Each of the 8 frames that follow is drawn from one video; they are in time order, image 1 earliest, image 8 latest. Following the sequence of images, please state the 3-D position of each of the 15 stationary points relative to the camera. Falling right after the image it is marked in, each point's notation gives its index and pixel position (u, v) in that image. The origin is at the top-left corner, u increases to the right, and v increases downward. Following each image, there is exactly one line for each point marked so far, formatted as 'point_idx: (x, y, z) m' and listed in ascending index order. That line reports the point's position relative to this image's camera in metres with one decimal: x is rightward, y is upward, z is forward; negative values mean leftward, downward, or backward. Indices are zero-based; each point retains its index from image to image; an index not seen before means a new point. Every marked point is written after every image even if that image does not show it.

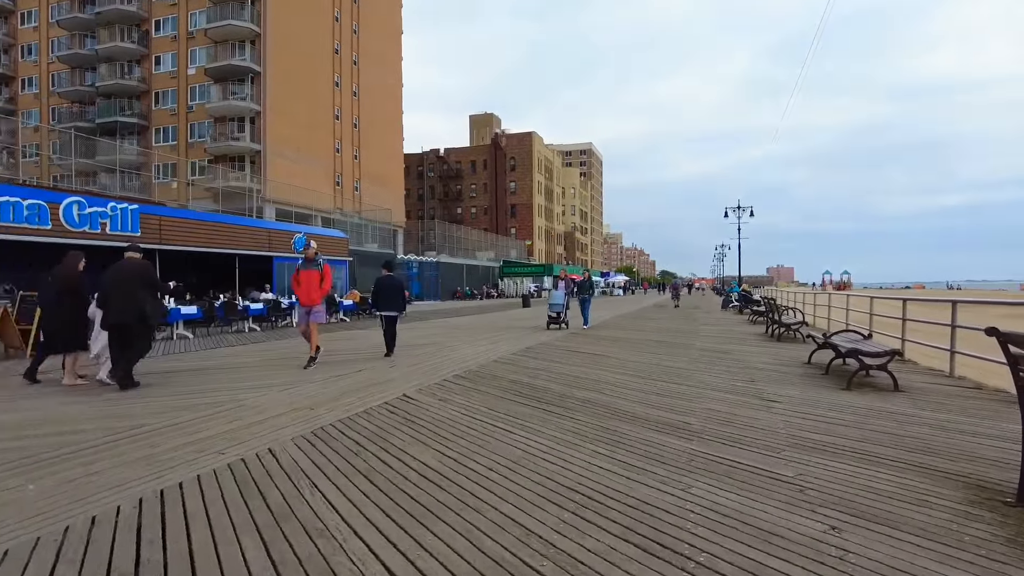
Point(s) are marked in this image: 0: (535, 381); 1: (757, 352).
0: (+0.2, -1.1, +7.5) m
1: (+4.0, -1.0, +10.5) m
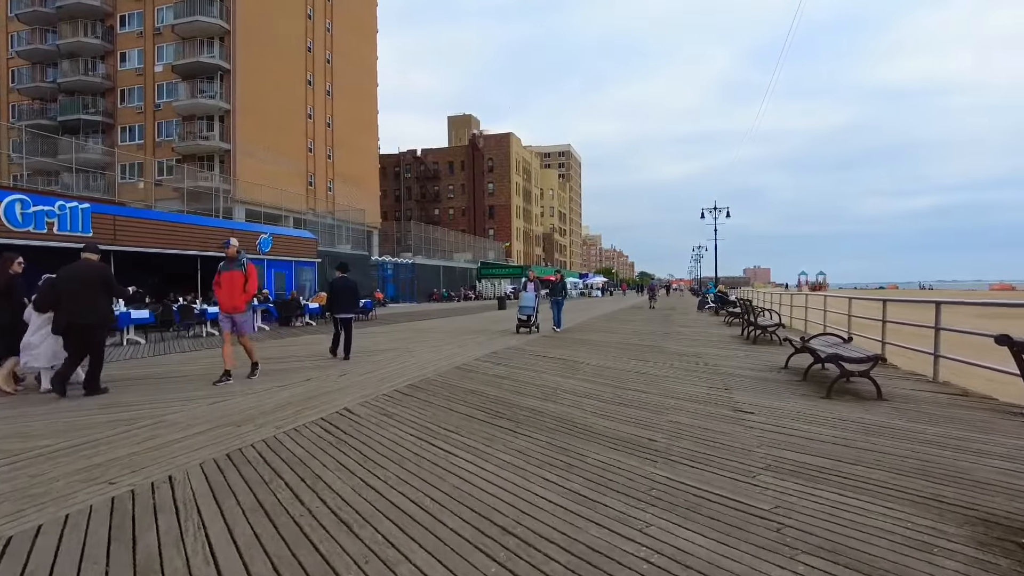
0: (-0.2, -1.1, +6.9) m
1: (+3.5, -1.1, +10.1) m
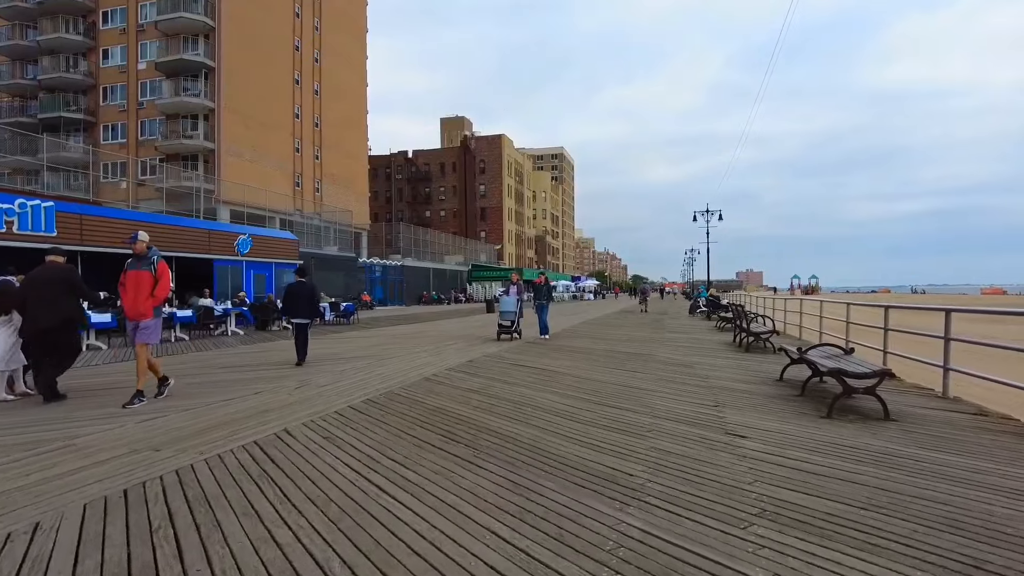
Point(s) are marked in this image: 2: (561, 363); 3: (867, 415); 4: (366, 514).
0: (-0.5, -1.1, +6.2) m
1: (+3.1, -1.1, +9.4) m
2: (+0.8, -1.2, +10.1) m
3: (+3.0, -1.1, +5.5) m
4: (-0.7, -1.2, +3.3) m
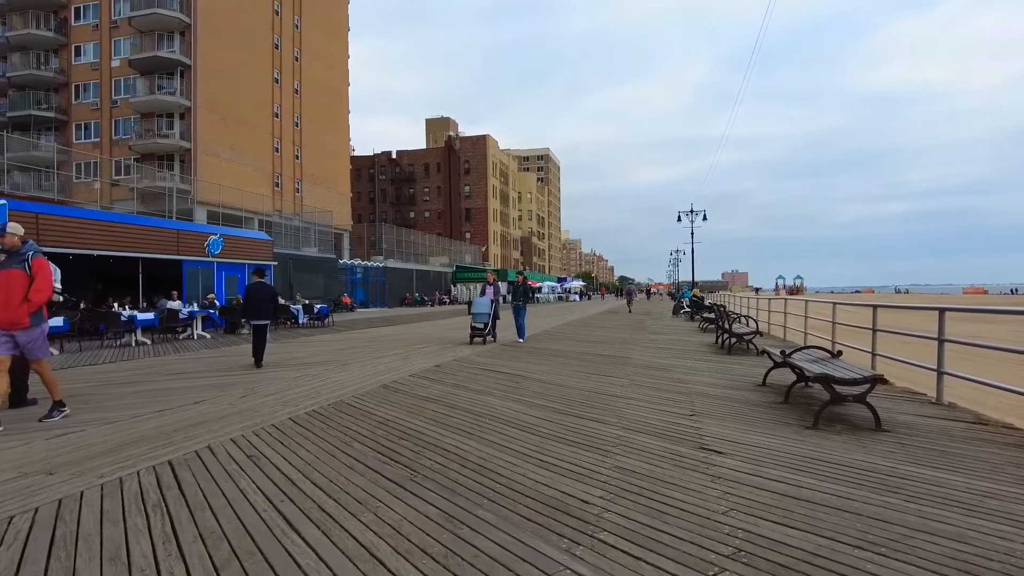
0: (-0.9, -1.1, +5.7) m
1: (+2.7, -1.1, +8.9) m
2: (+0.3, -1.2, +9.5) m
3: (+2.7, -1.1, +5.0) m
4: (-1.1, -1.1, +2.7) m
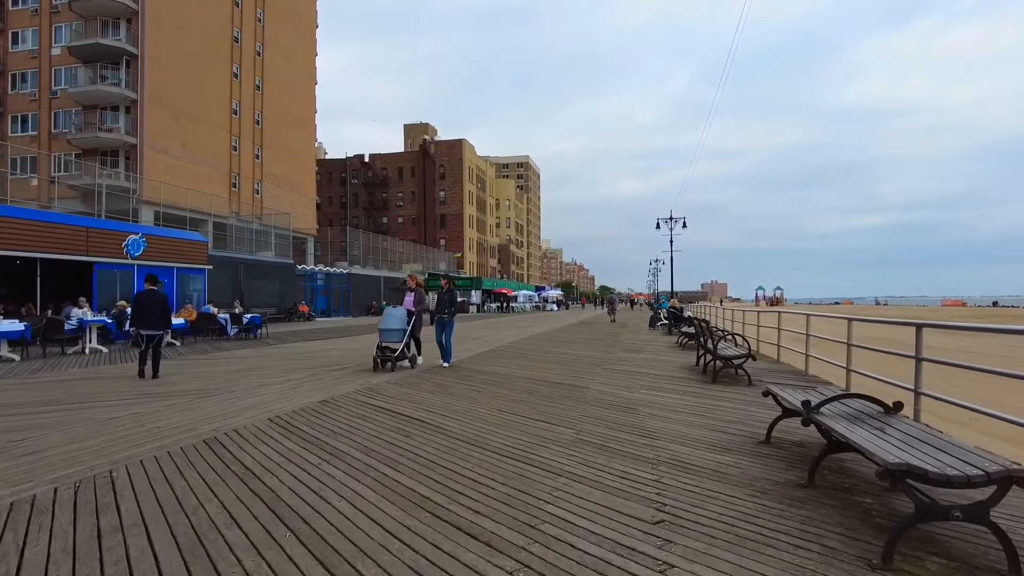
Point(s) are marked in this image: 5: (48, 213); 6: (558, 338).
0: (-1.8, -1.2, +3.2) m
1: (+1.8, -1.2, +6.6) m
2: (-0.6, -1.3, +7.1) m
3: (+1.9, -1.1, +2.6) m
4: (-1.8, -1.1, +0.2) m
5: (-12.9, +2.1, +17.8) m
6: (+1.4, -1.5, +19.0) m
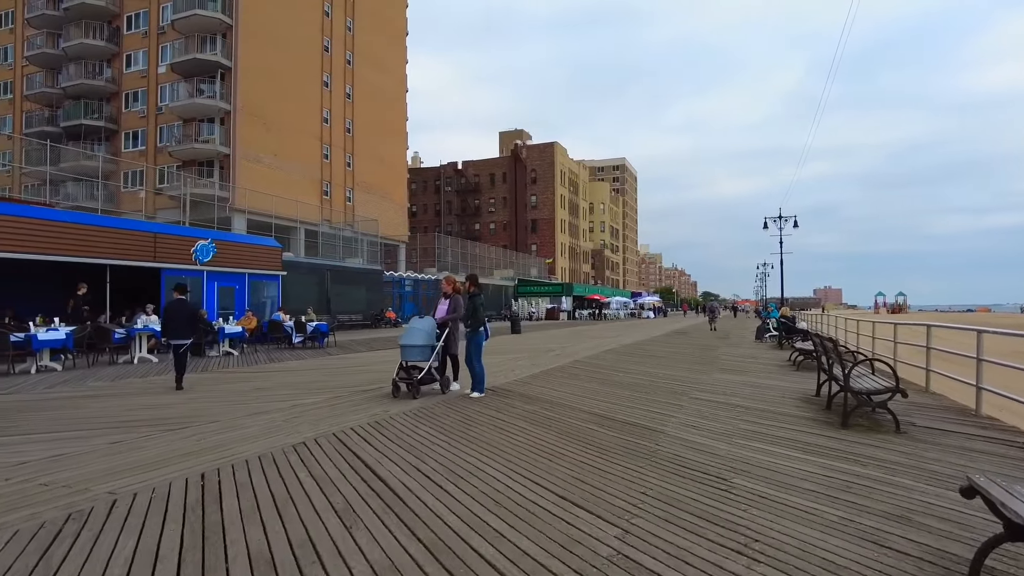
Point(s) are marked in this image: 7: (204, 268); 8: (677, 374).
0: (-2.0, -1.2, +1.4) m
1: (+1.9, -1.3, +4.2) m
2: (-0.4, -1.3, +5.1) m
3: (+1.4, -1.1, +0.4) m
4: (-2.6, -1.1, -1.5) m
5: (-10.8, +1.9, +17.6) m
6: (+3.5, -1.6, +16.5) m
7: (-9.4, +0.6, +19.7) m
8: (+2.9, -1.5, +11.3) m
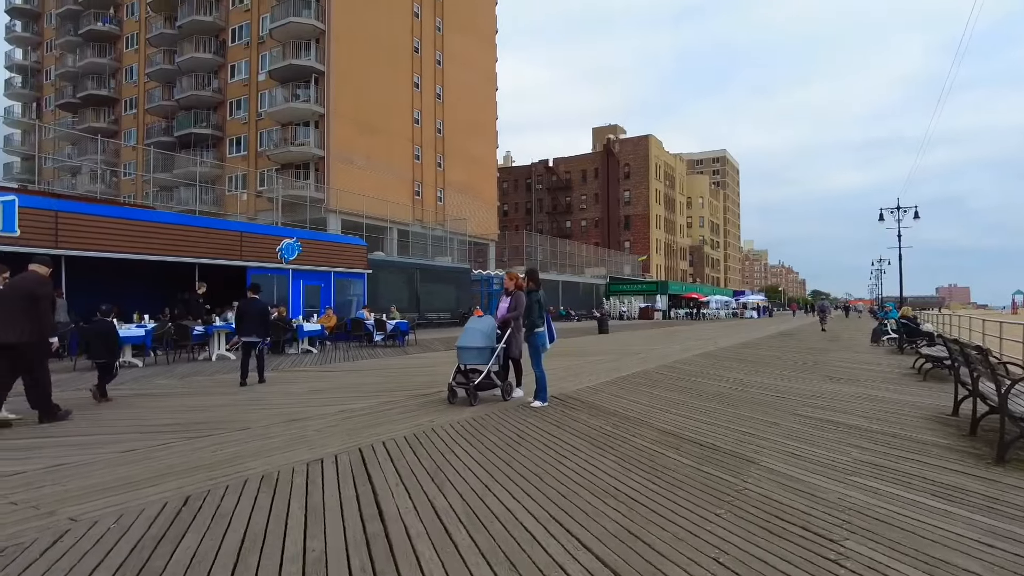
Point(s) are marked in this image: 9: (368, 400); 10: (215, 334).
0: (-2.3, -1.1, +0.8) m
1: (+2.1, -1.2, +3.0) m
2: (-0.1, -1.3, +4.2) m
3: (+1.0, -1.1, -0.8) m
4: (-3.2, -1.1, -2.0) m
5: (-8.6, +1.9, +18.1) m
6: (+5.4, -1.6, +14.9) m
7: (-6.9, +0.7, +20.0) m
8: (+4.1, -1.4, +9.9) m
9: (-1.8, -1.4, +8.2) m
10: (-6.4, -1.0, +14.0) m
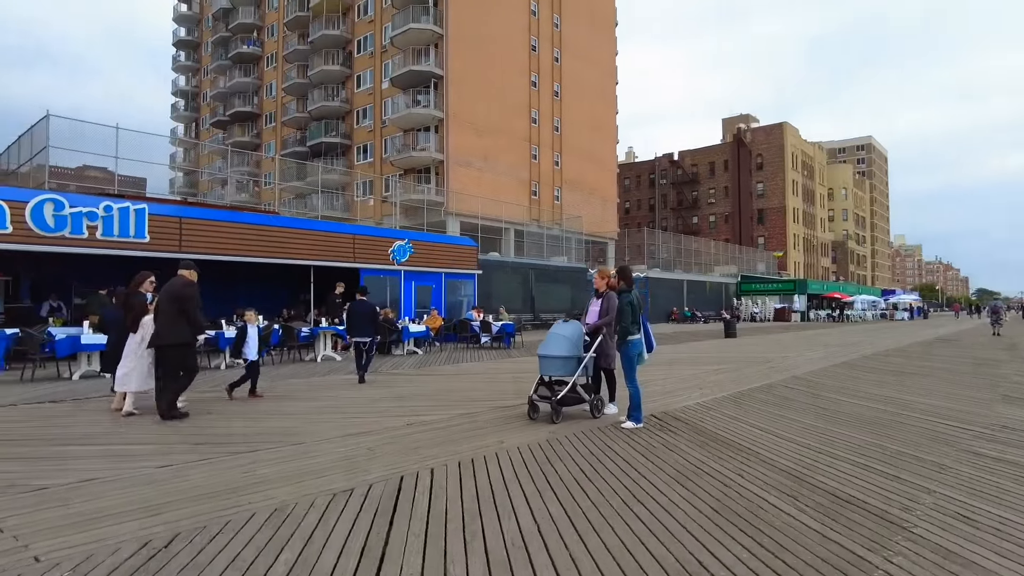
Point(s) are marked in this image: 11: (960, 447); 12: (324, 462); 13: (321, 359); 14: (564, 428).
0: (-2.6, -1.2, +0.4) m
1: (+2.0, -1.2, +1.7) m
2: (+0.2, -1.3, +3.3) m
3: (+0.3, -1.1, -1.8) m
4: (-4.1, -1.1, -2.2) m
5: (-5.5, +1.9, +18.5) m
6: (+7.6, -1.5, +12.7) m
7: (-3.5, +0.6, +20.1) m
8: (+5.4, -1.4, +8.0) m
9: (-0.8, -1.4, +7.5) m
10: (-4.1, -1.0, +14.1) m
11: (+3.9, -1.3, +5.6) m
12: (-1.5, -1.3, +4.9) m
13: (-4.1, -1.5, +14.0) m
14: (+0.5, -1.4, +6.4) m
